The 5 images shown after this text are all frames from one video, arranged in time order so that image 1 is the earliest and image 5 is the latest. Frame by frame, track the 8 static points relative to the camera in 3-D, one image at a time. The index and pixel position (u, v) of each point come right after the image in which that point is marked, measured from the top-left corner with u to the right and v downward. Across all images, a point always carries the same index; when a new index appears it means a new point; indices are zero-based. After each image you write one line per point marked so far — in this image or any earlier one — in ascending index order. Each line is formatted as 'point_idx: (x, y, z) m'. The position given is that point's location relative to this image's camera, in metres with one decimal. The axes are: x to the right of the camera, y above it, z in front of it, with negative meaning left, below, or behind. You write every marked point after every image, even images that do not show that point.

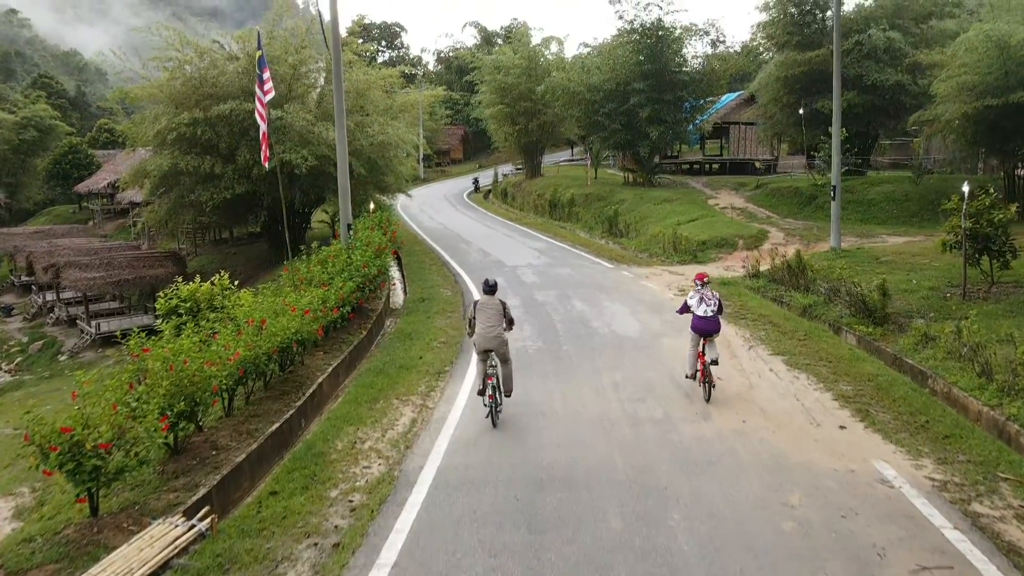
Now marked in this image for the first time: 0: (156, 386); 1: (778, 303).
0: (-2.9, -0.8, +6.1) m
1: (+4.7, -0.3, +13.1) m
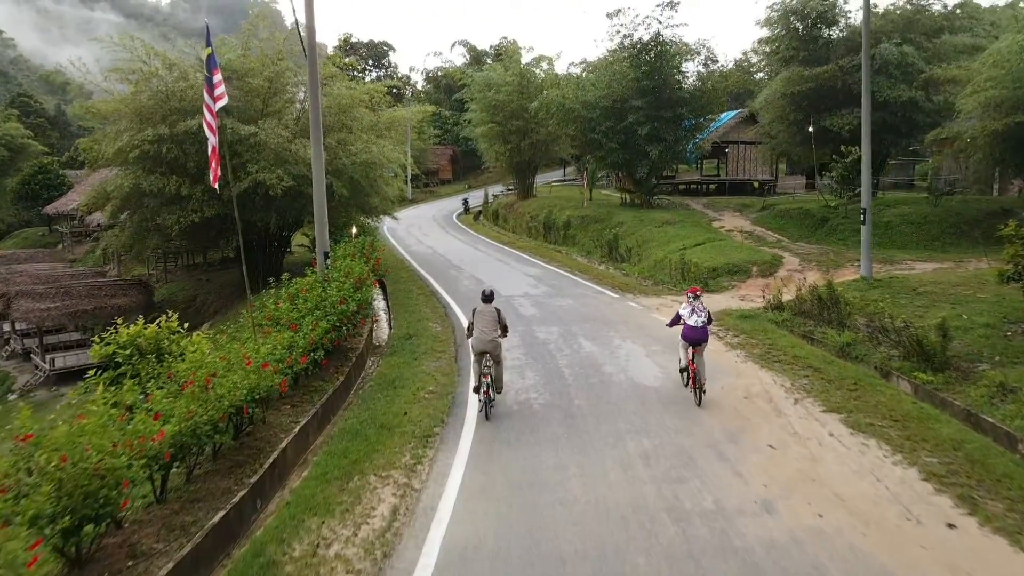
0: (-2.8, -1.2, +4.5) m
1: (+4.6, -0.8, +11.6) m
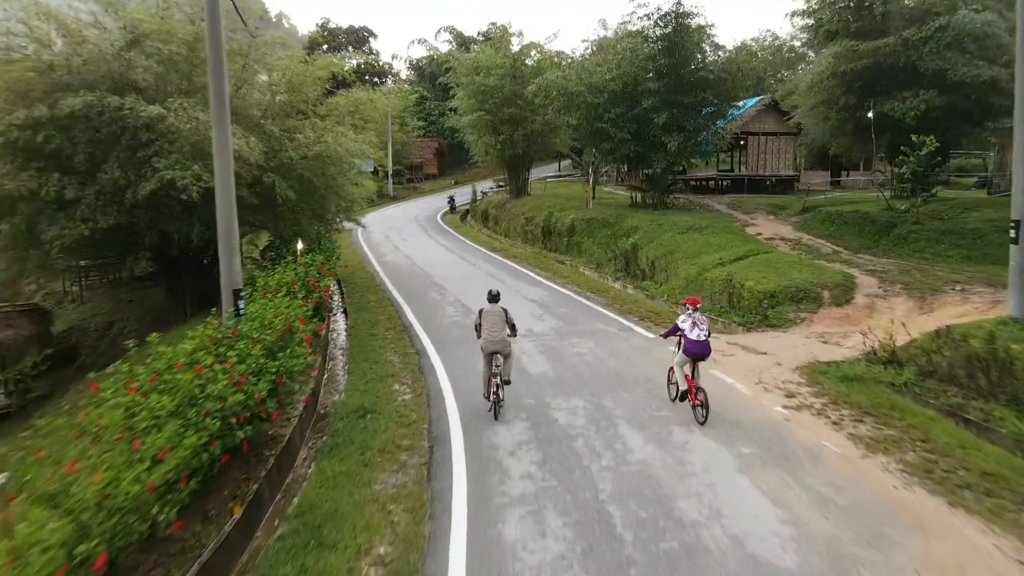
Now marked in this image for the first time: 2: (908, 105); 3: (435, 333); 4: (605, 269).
0: (-2.7, -1.9, +0.3) m
1: (+4.7, -1.4, +7.6) m
2: (+10.0, +4.6, +18.8) m
3: (-1.3, -0.8, +12.6) m
4: (+2.4, +0.5, +19.0) m
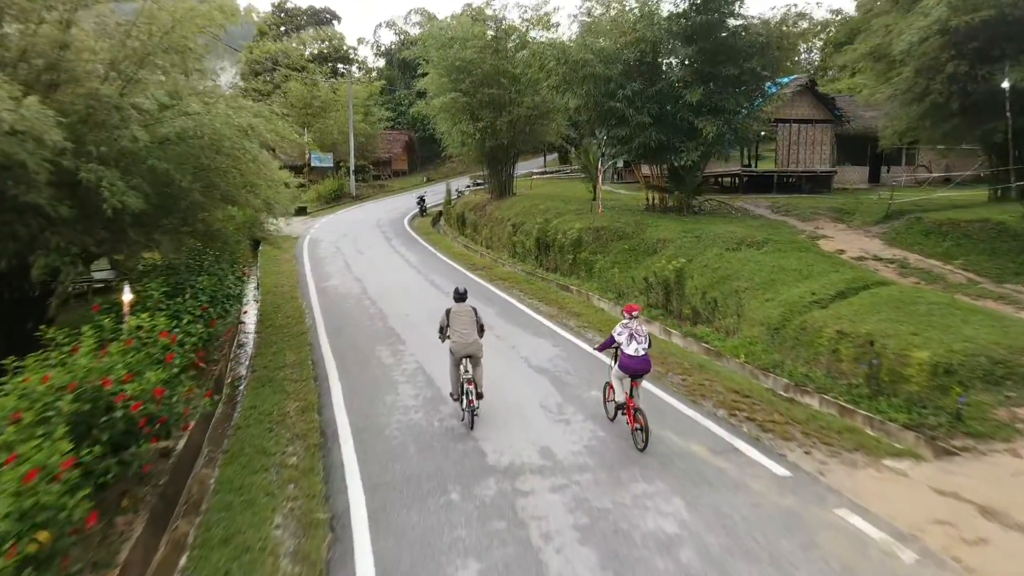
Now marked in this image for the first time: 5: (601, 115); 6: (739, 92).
0: (-2.2, -2.7, -5.3) m
1: (+4.9, -2.2, +2.2) m
2: (+9.8, +3.9, +13.5) m
3: (-1.3, -1.5, +7.0) m
4: (+2.2, -0.3, +13.5) m
5: (+2.2, +4.5, +19.1) m
6: (+5.5, +4.8, +18.2) m
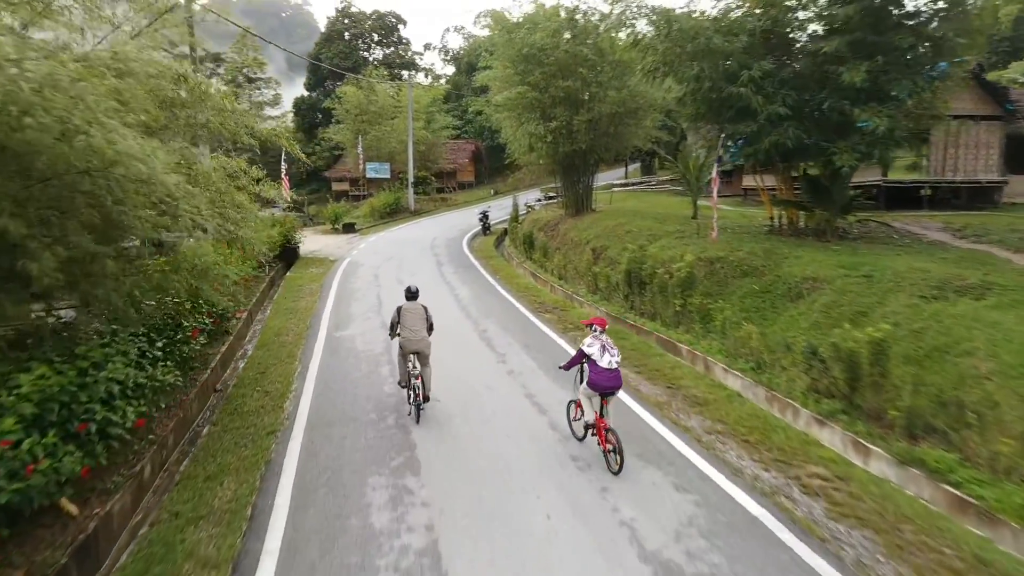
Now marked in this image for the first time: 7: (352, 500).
0: (-3.0, -3.2, -9.8) m
1: (+4.7, -2.9, -3.0) m
2: (+10.8, +3.0, +8.0) m
3: (-0.9, -2.2, +2.5) m
4: (+3.2, -1.1, +8.6) m
5: (+3.8, +3.5, +14.3) m
6: (+7.0, +3.8, +13.1) m
7: (-1.2, -1.7, +5.7) m
